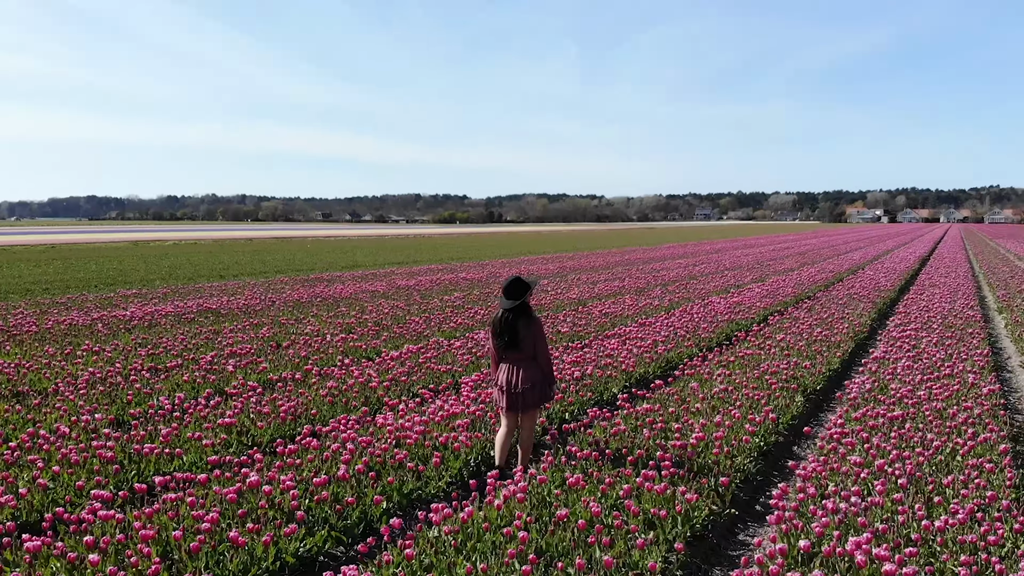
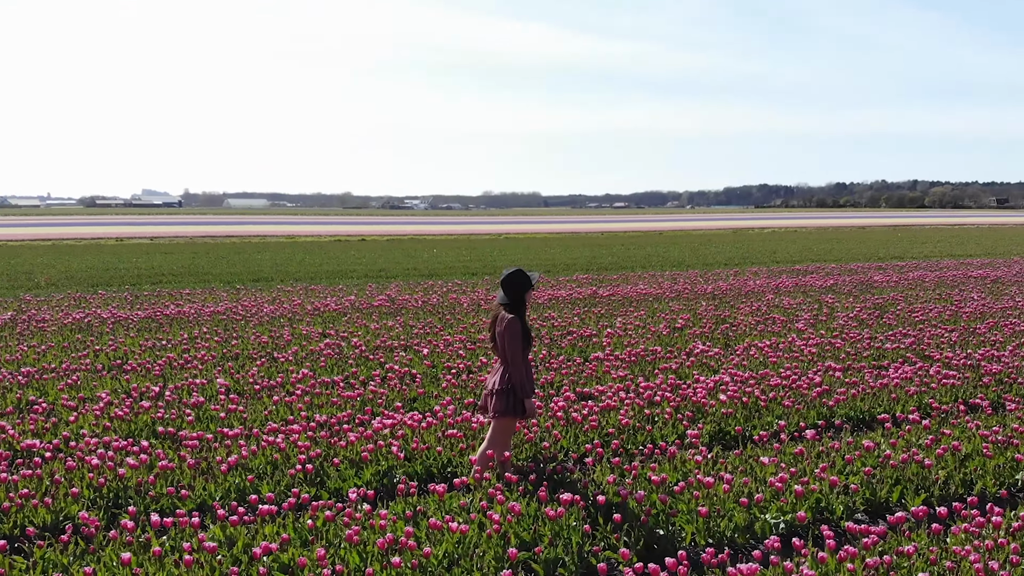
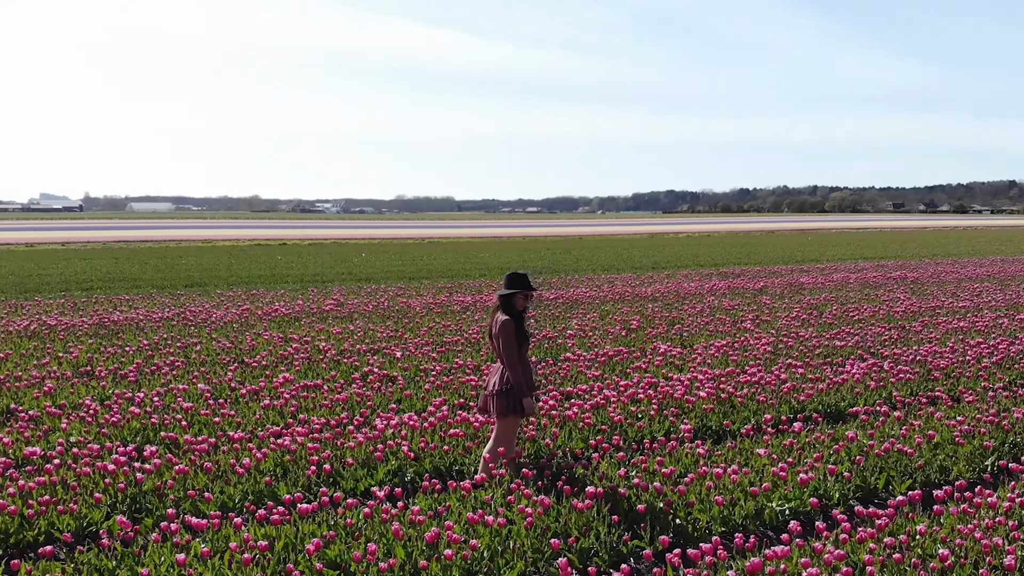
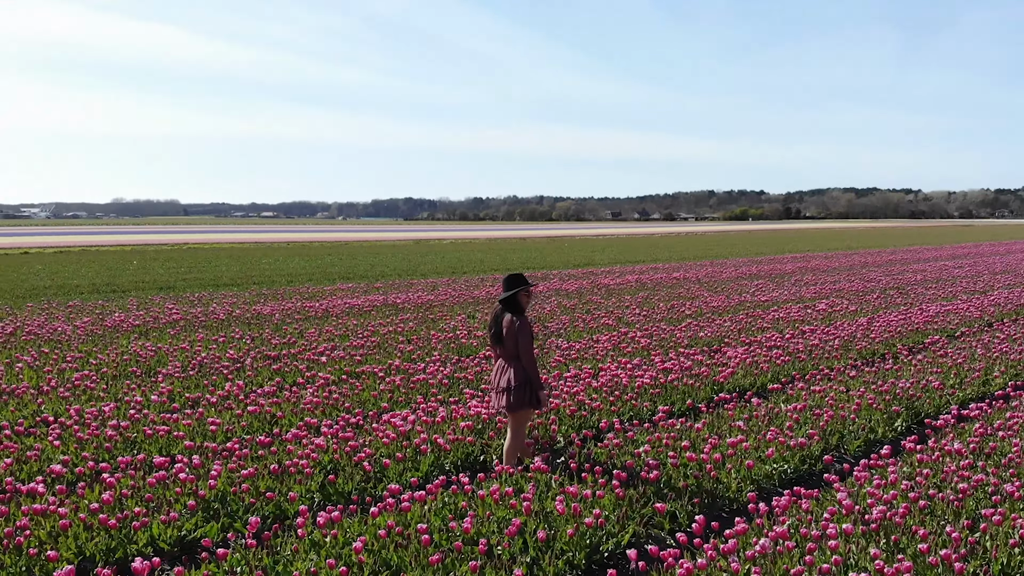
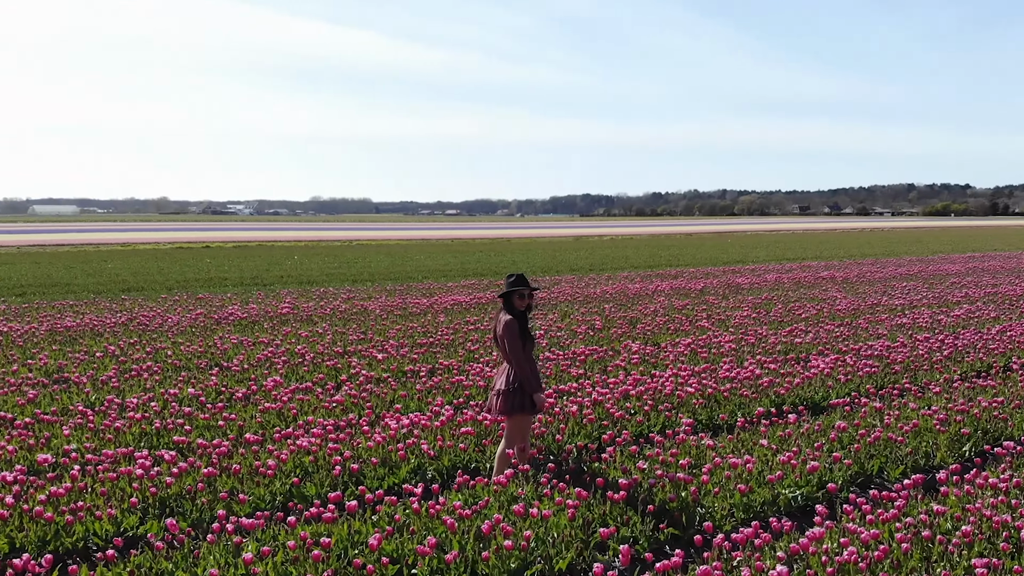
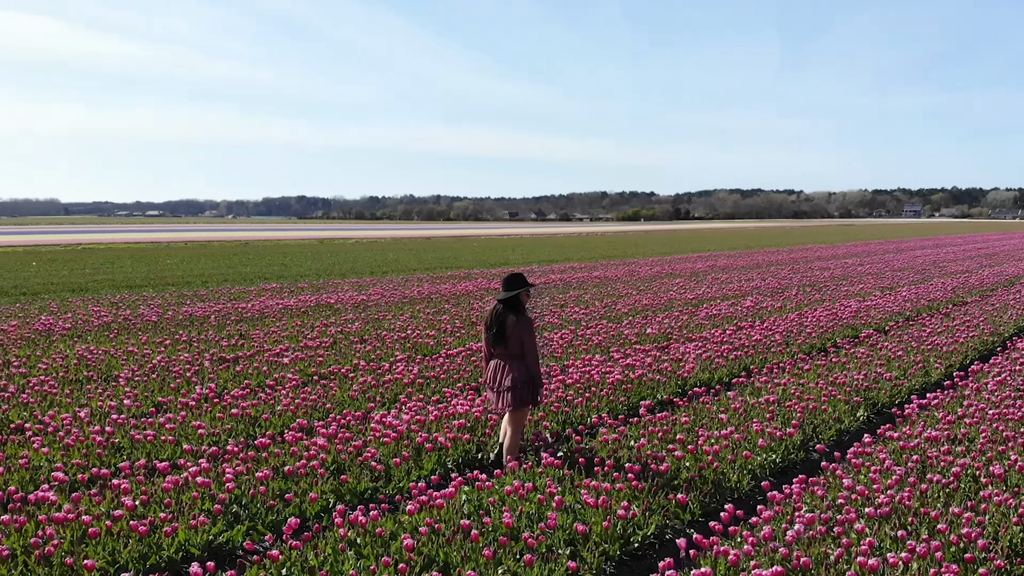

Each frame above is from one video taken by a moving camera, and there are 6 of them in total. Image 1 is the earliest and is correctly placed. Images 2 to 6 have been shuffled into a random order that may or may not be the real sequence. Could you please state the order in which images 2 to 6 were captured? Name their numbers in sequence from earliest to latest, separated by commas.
6, 4, 5, 3, 2
